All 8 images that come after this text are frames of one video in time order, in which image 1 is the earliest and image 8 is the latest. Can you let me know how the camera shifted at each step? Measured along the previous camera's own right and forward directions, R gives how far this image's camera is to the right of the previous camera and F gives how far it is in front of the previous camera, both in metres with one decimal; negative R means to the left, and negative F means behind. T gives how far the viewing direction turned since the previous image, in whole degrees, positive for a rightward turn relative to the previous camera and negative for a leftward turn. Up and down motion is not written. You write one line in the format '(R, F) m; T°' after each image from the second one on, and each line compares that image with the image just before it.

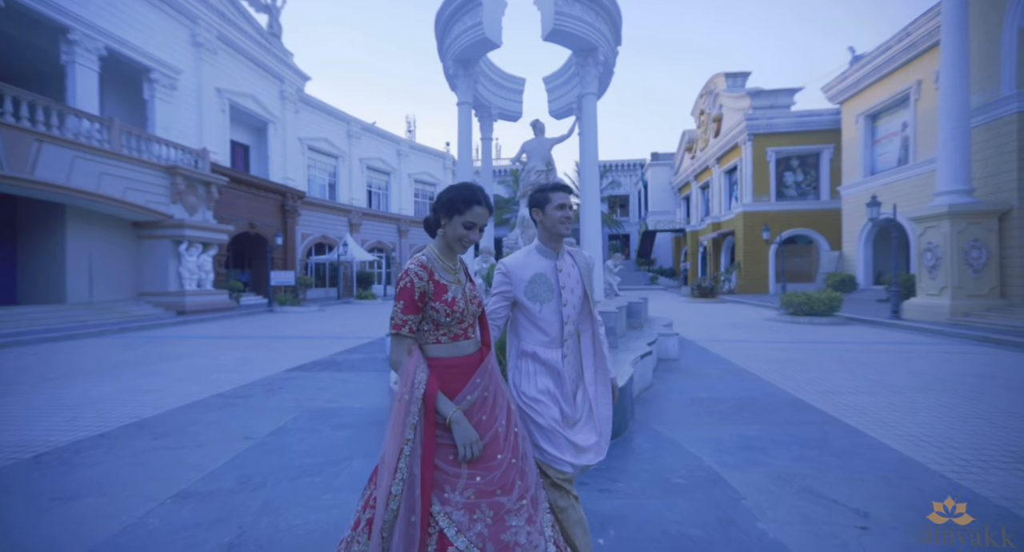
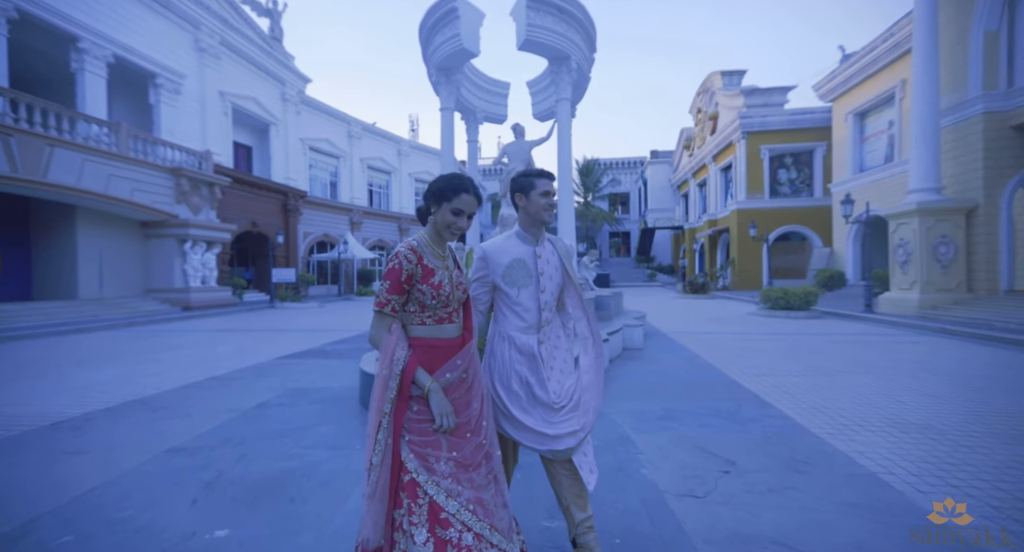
(+0.5, -0.5) m; -1°
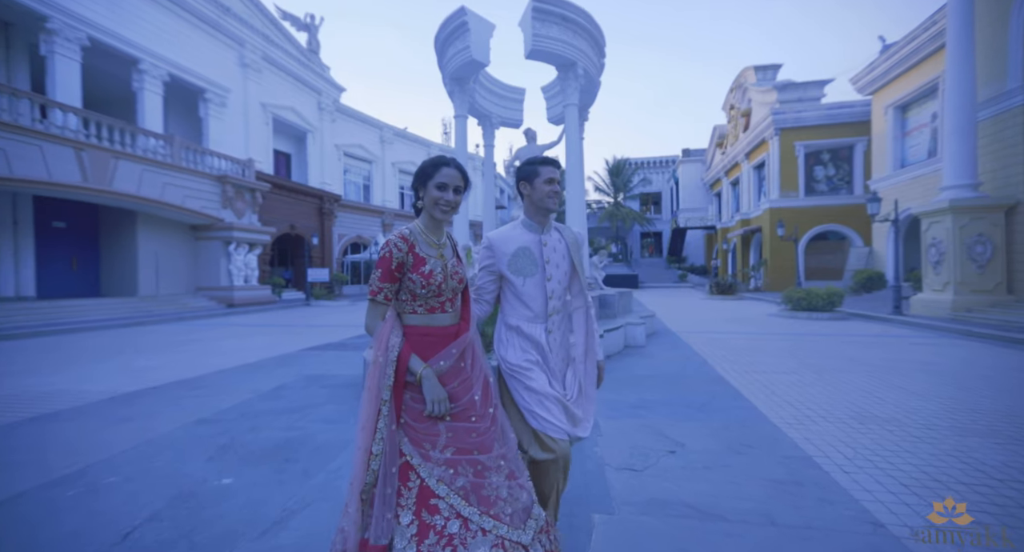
(+0.5, -0.3) m; -4°
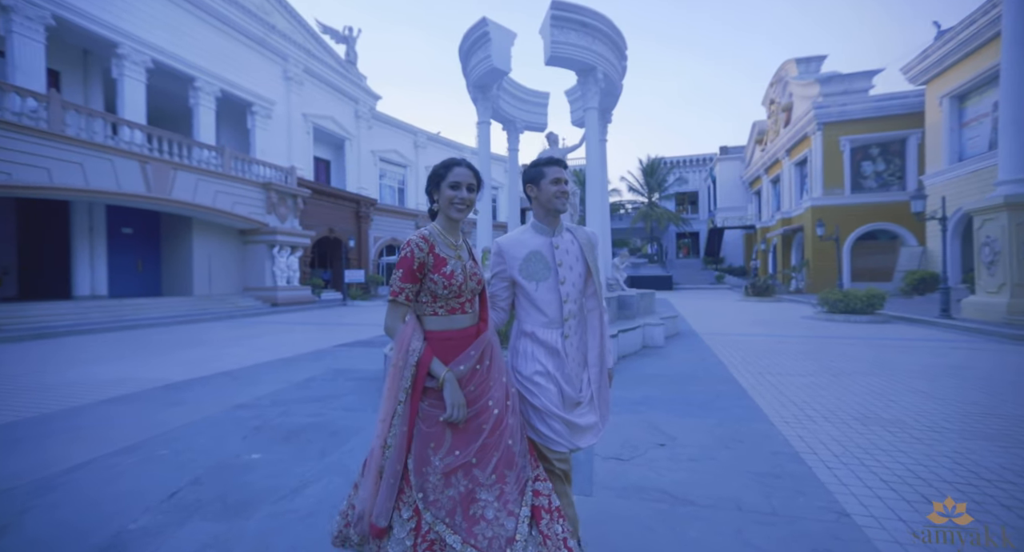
(+0.3, -0.2) m; -5°
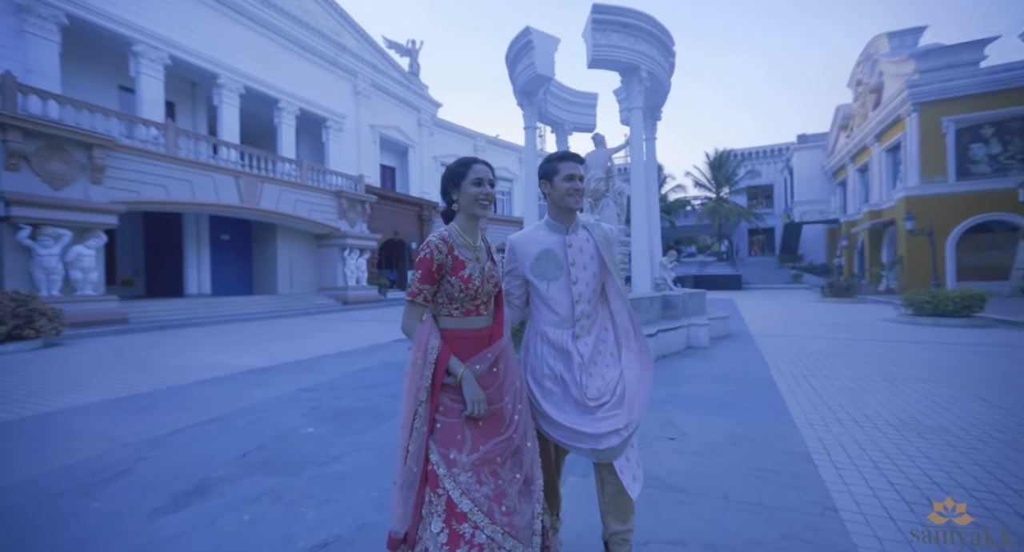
(+0.4, -0.3) m; -8°
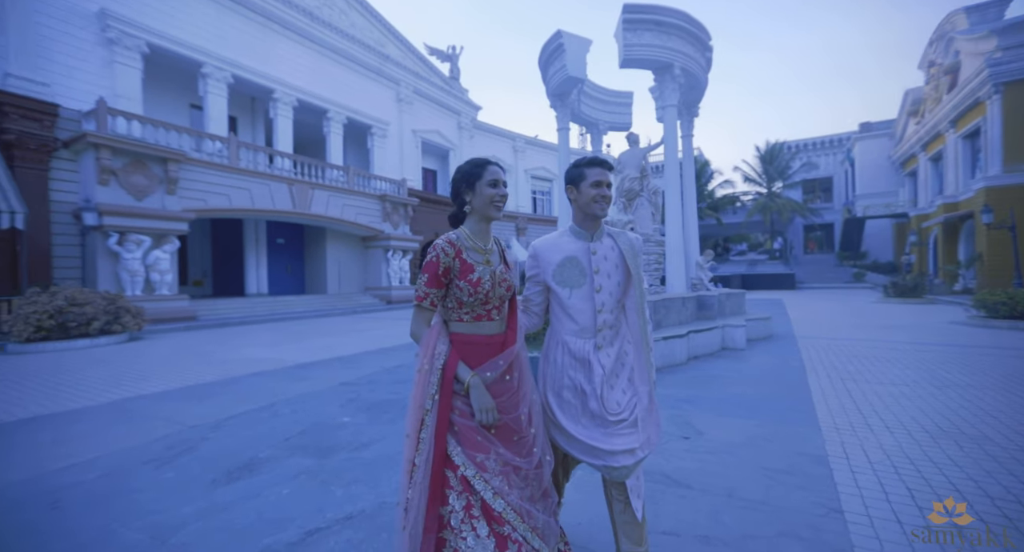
(+0.2, -0.2) m; -6°
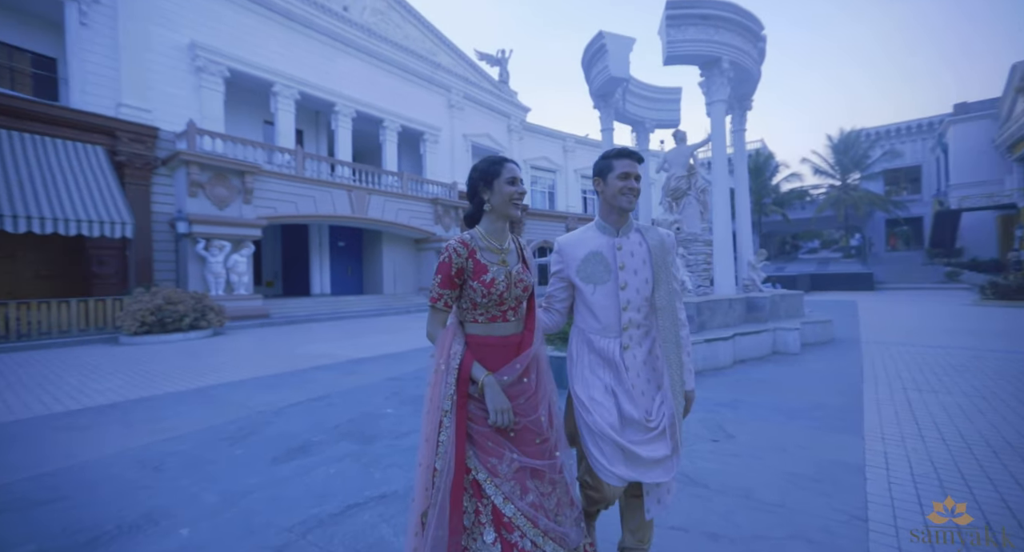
(+0.2, -0.1) m; -7°
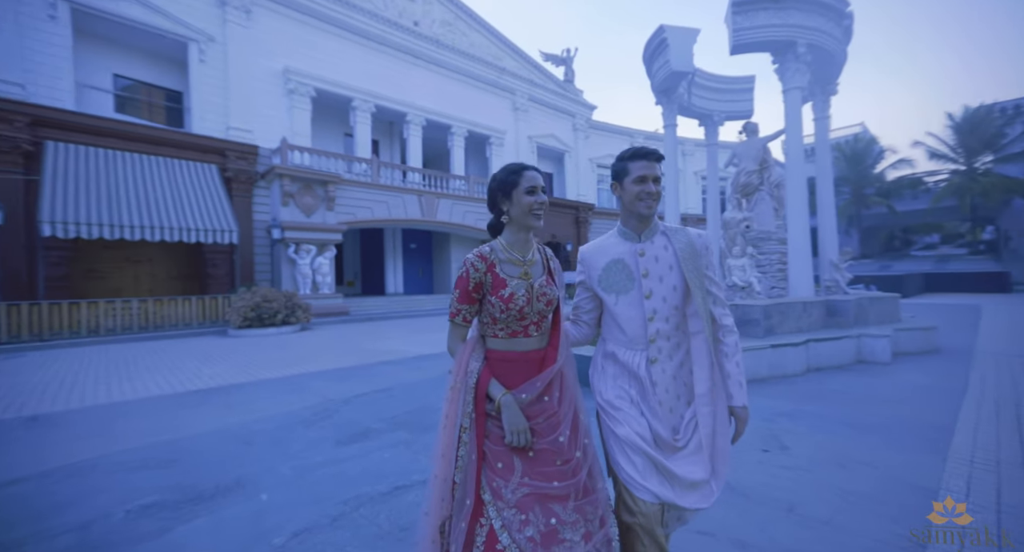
(+0.3, -0.1) m; -10°
